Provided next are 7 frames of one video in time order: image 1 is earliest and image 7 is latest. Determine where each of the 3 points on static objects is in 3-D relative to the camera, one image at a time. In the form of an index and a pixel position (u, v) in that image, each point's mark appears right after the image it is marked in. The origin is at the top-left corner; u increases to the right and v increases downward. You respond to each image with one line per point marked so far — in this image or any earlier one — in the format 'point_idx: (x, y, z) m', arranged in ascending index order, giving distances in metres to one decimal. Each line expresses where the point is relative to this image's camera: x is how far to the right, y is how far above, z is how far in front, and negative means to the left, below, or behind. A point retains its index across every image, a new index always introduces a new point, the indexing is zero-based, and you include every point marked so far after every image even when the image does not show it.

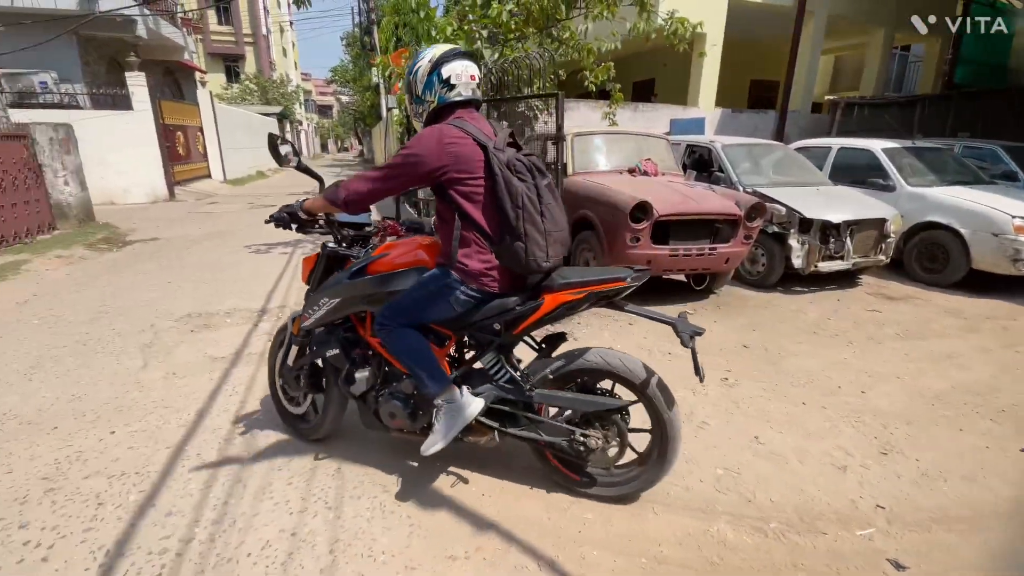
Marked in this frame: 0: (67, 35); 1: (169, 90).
0: (-11.3, +6.4, +12.2) m
1: (-12.4, +7.1, +17.4) m
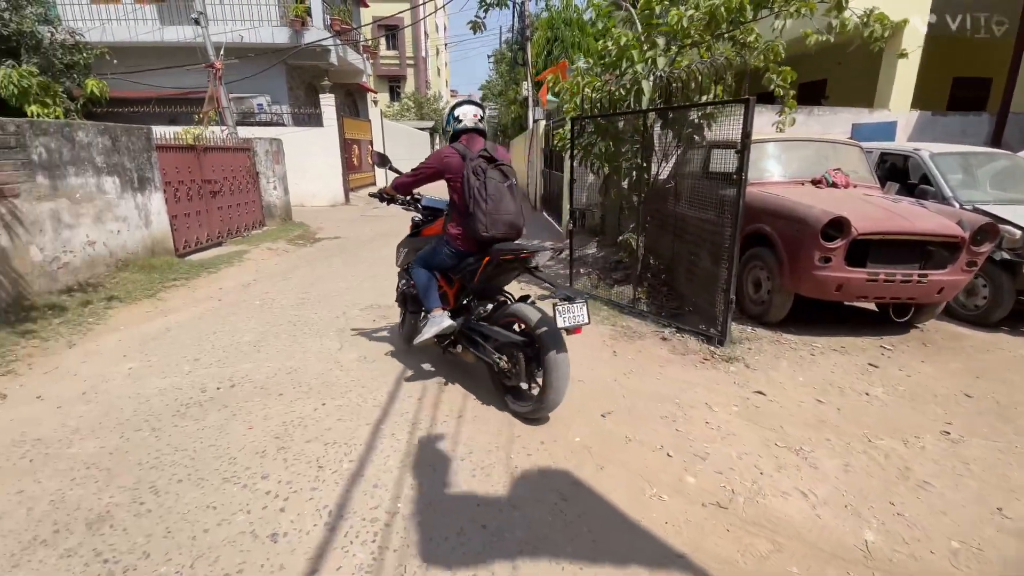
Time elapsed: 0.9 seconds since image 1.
0: (-7.0, +6.8, +14.6) m
1: (-6.8, +7.4, +19.9) m
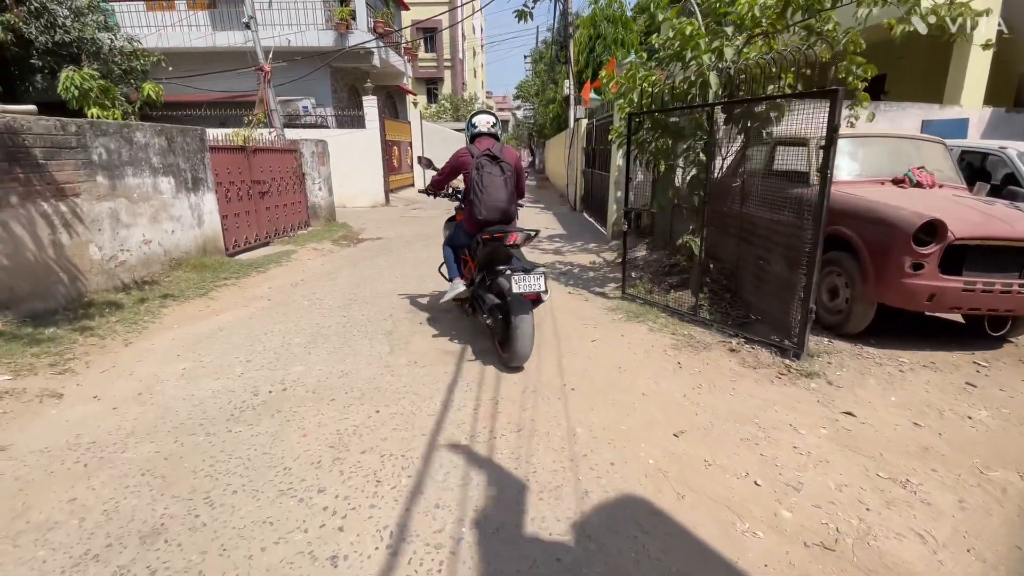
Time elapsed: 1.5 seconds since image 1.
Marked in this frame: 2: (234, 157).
0: (-5.8, +6.8, +14.9) m
1: (-5.1, +7.4, +20.1) m
2: (-4.8, +2.3, +8.3) m
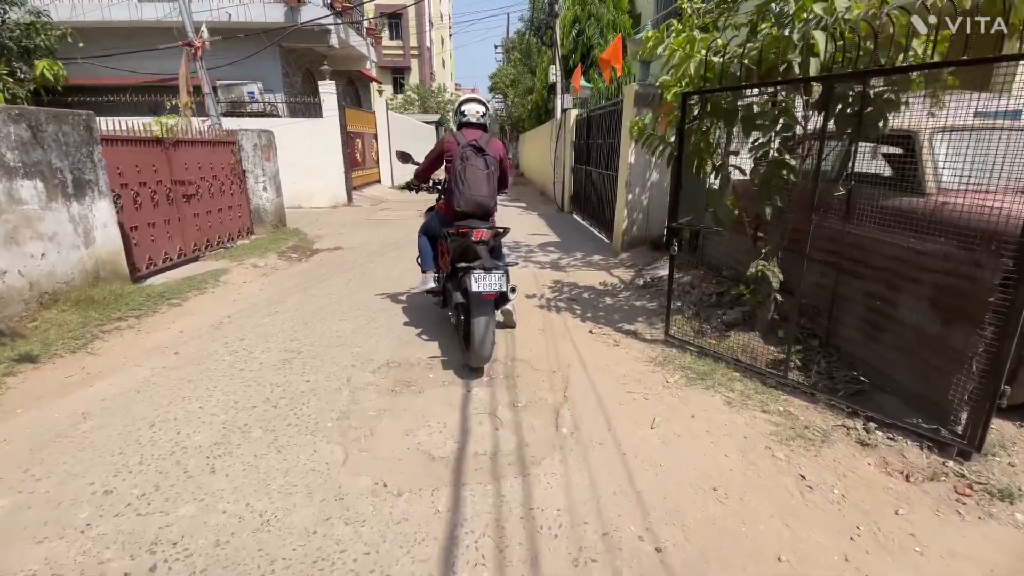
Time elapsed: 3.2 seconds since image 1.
0: (-6.4, +6.5, +12.9) m
1: (-6.1, +7.2, +18.2) m
2: (-5.0, +1.8, +6.5) m
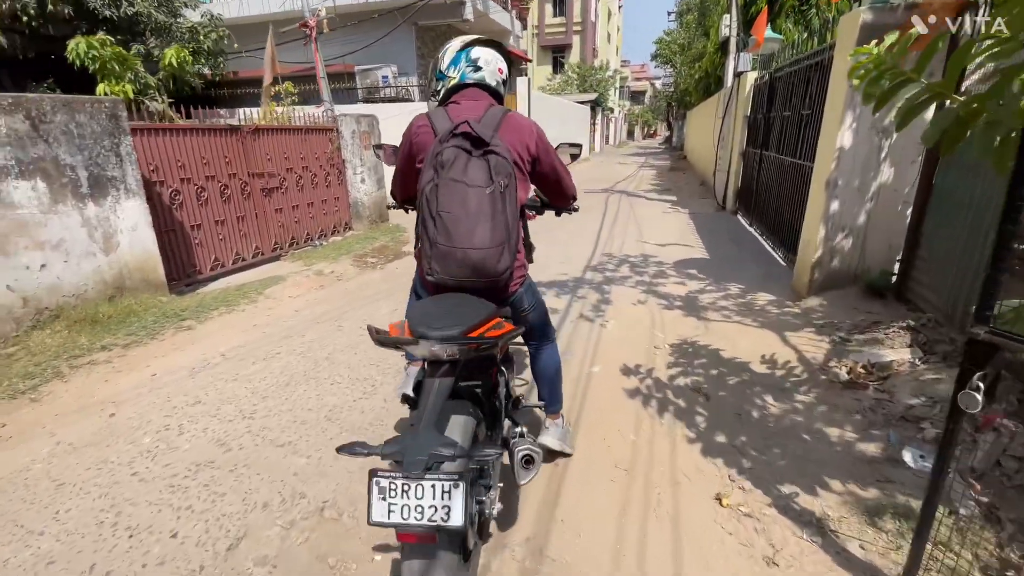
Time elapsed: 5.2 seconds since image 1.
0: (-2.6, +6.6, +12.2) m
1: (-0.6, +7.4, +17.1) m
2: (-3.6, +1.8, +5.9) m
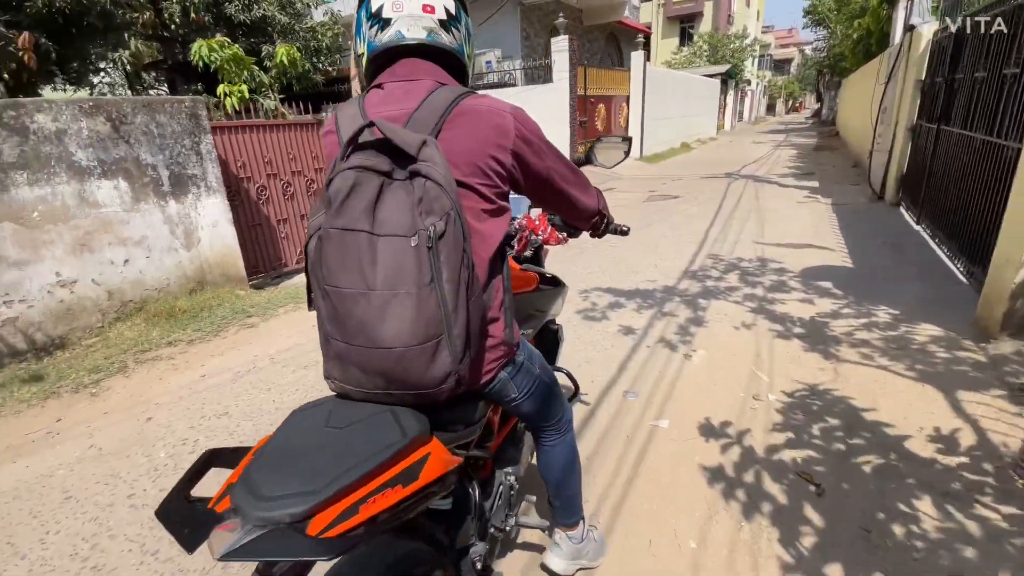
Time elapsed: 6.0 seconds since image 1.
0: (+0.1, +6.9, +11.7) m
1: (+3.2, +7.7, +15.9) m
2: (-2.6, +1.9, +6.0) m
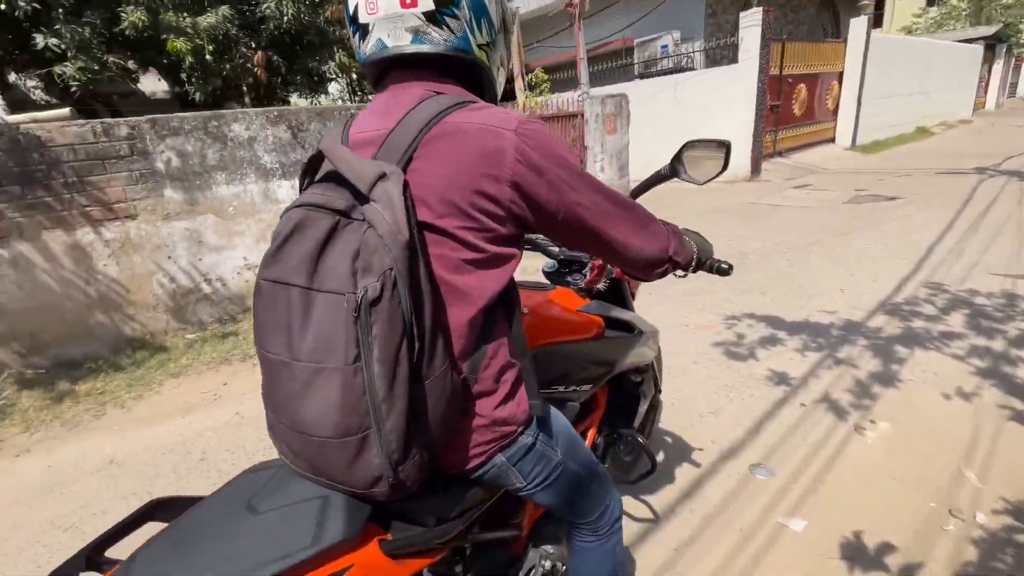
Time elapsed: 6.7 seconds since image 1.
0: (+4.2, +6.7, +10.5) m
1: (+8.6, +7.3, +13.4) m
2: (-0.7, +2.0, +6.2) m
